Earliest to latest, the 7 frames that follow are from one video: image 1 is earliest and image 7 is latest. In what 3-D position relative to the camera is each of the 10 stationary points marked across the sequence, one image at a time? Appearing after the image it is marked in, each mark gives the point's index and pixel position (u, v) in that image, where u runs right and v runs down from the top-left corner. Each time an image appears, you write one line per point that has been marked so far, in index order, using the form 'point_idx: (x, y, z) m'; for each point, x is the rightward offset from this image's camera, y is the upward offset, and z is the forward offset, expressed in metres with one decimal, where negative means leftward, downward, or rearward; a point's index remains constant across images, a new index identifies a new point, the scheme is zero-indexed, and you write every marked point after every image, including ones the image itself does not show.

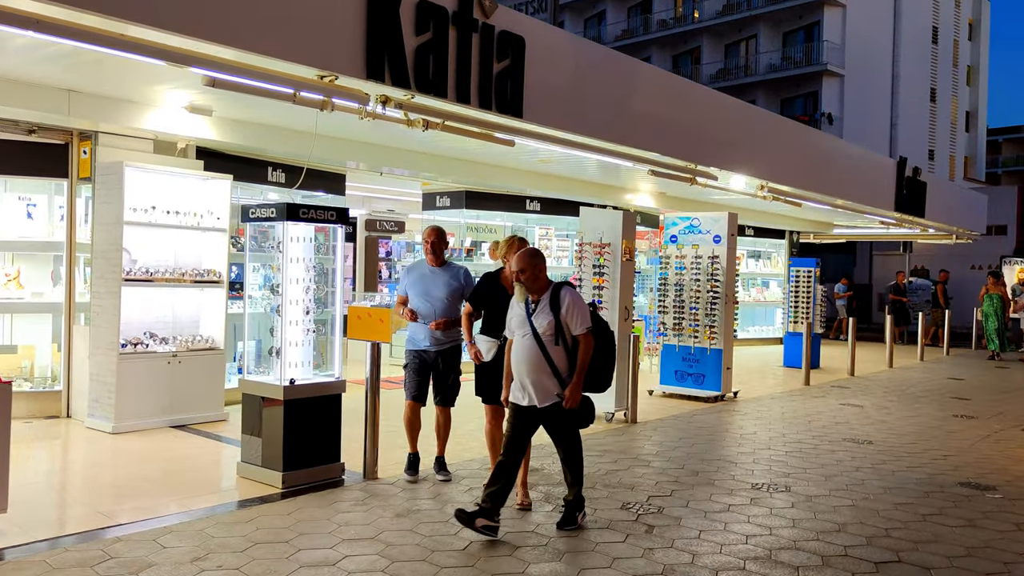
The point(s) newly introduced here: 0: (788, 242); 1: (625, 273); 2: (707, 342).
0: (+5.6, +0.9, +17.5) m
1: (+1.0, +0.1, +7.8) m
2: (+2.1, -0.6, +9.2) m
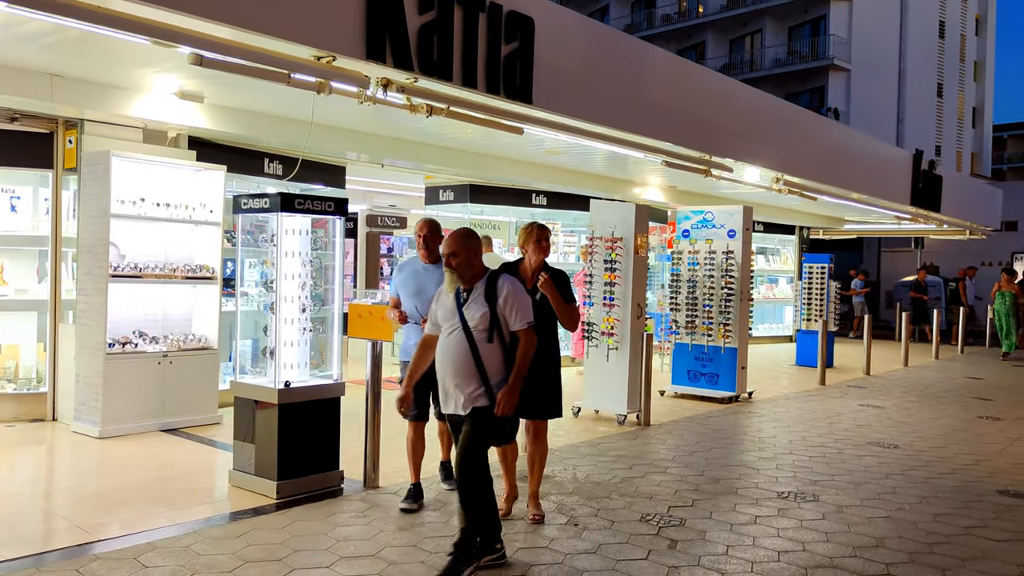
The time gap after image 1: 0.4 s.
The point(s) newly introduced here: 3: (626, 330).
0: (+5.7, +1.0, +17.1) m
1: (+1.1, +0.2, +7.4) m
2: (+2.1, -0.5, +8.9) m
3: (+1.0, -0.4, +7.4) m
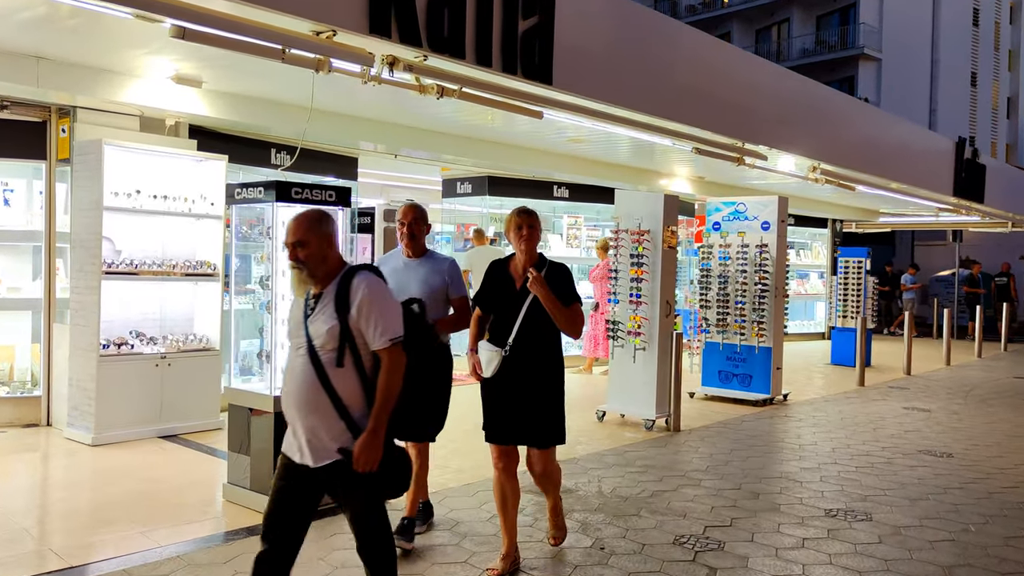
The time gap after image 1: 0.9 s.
0: (+6.1, +1.1, +16.5) m
1: (+1.3, +0.2, +6.9) m
2: (+2.4, -0.5, +8.3) m
3: (+1.1, -0.3, +6.9) m
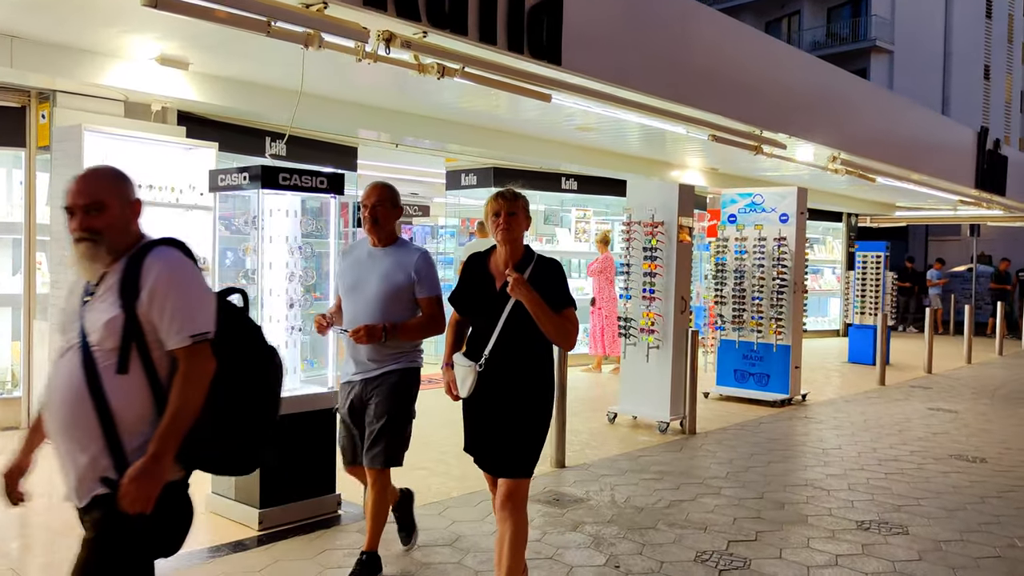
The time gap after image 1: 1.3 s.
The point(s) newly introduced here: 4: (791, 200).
0: (+6.2, +1.2, +16.1) m
1: (+1.3, +0.2, +6.6) m
2: (+2.4, -0.5, +8.0) m
3: (+1.2, -0.3, +6.5) m
4: (+2.5, +0.8, +7.8) m
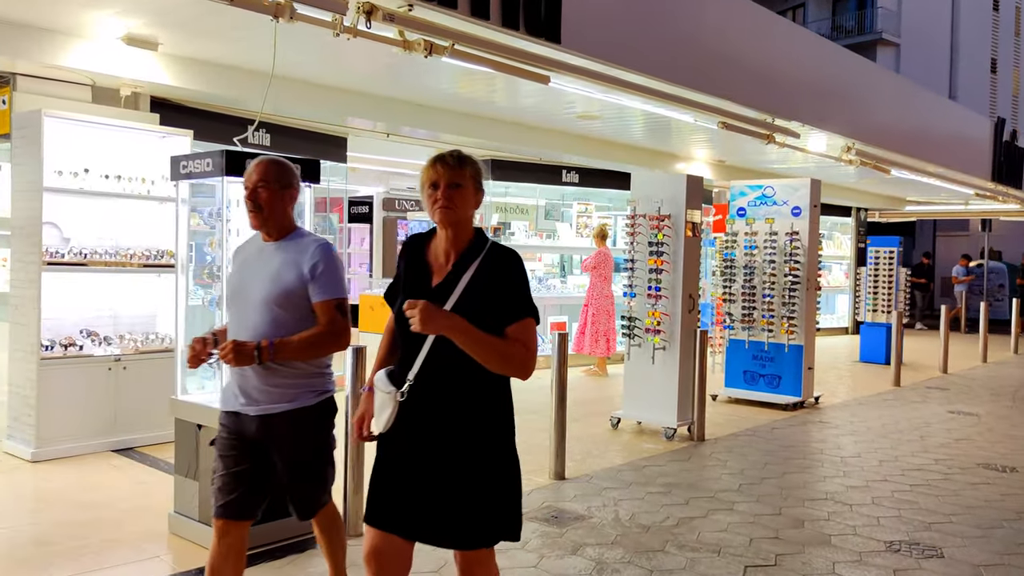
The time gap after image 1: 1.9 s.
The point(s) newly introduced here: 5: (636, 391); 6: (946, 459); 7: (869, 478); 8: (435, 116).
0: (+6.2, +1.2, +15.6) m
1: (+1.3, +0.3, +6.2) m
2: (+2.4, -0.4, +7.6) m
3: (+1.2, -0.3, +6.1) m
4: (+2.5, +0.8, +7.4) m
5: (+0.9, -0.8, +6.4) m
6: (+2.9, -1.2, +5.8) m
7: (+2.2, -1.2, +5.3) m
8: (-0.7, +1.5, +7.7) m
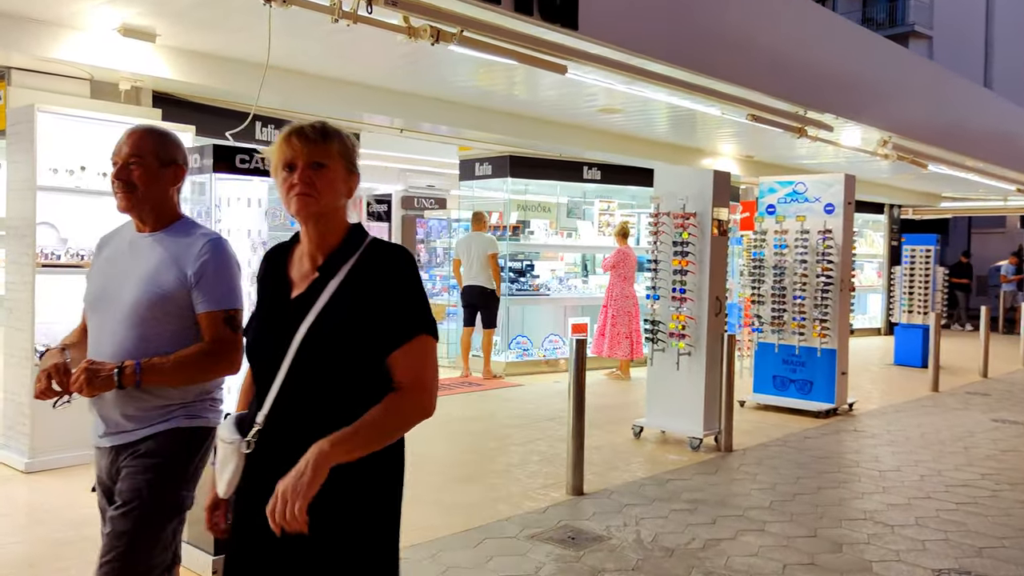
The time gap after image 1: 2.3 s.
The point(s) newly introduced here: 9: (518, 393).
0: (+6.6, +1.2, +15.2) m
1: (+1.4, +0.2, +5.8) m
2: (+2.5, -0.4, +7.2) m
3: (+1.3, -0.3, +5.8) m
4: (+2.7, +0.8, +7.1) m
5: (+1.0, -0.8, +6.0) m
6: (+3.0, -1.2, +5.4) m
7: (+2.3, -1.2, +4.9) m
8: (-0.5, +1.5, +7.4) m
9: (+0.1, -1.0, +7.9) m
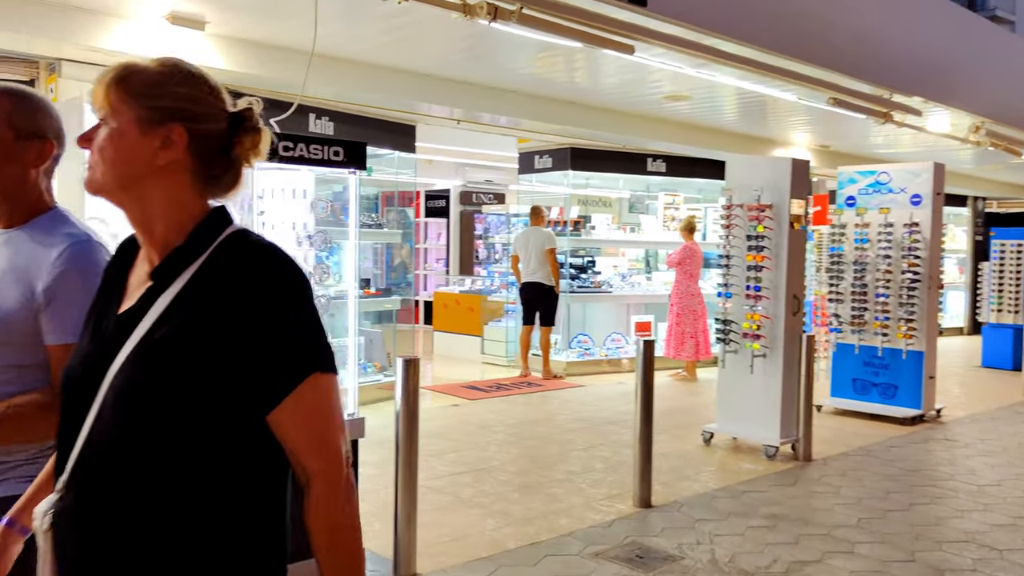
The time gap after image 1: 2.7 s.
0: (+7.6, +1.3, +14.4) m
1: (+1.8, +0.3, +5.4) m
2: (+3.0, -0.4, +6.7) m
3: (+1.7, -0.3, +5.4) m
4: (+3.1, +0.8, +6.5) m
5: (+1.4, -0.8, +5.7) m
6: (+3.4, -1.2, +4.9) m
7: (+2.6, -1.2, +4.5) m
8: (0.0, +1.5, +7.1) m
9: (+0.6, -0.9, +7.6) m
